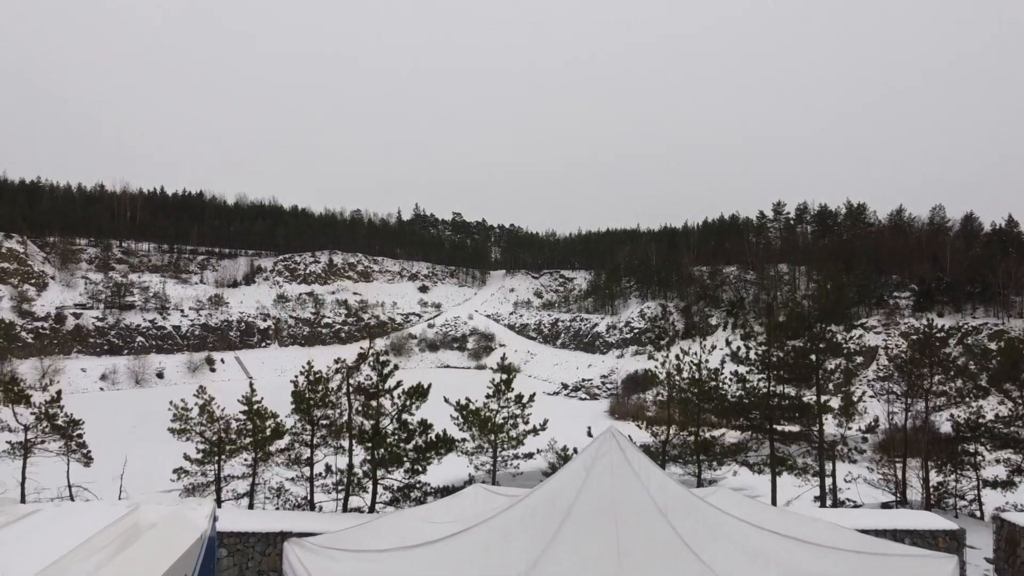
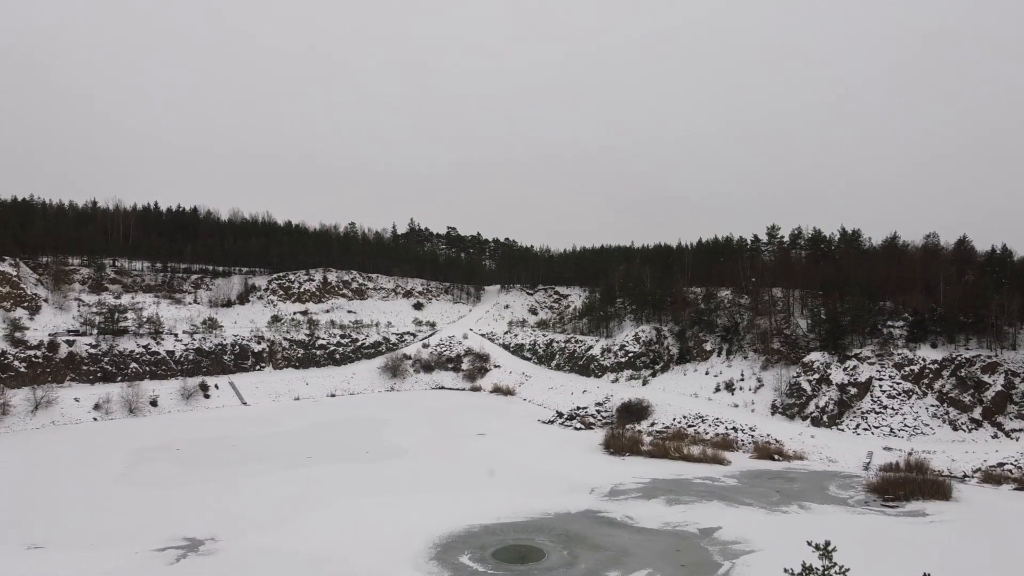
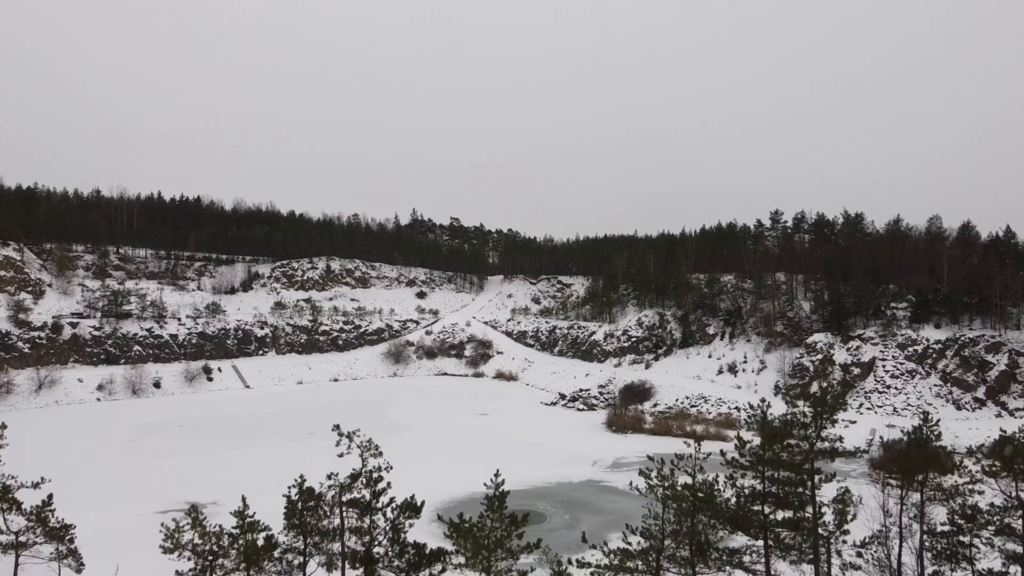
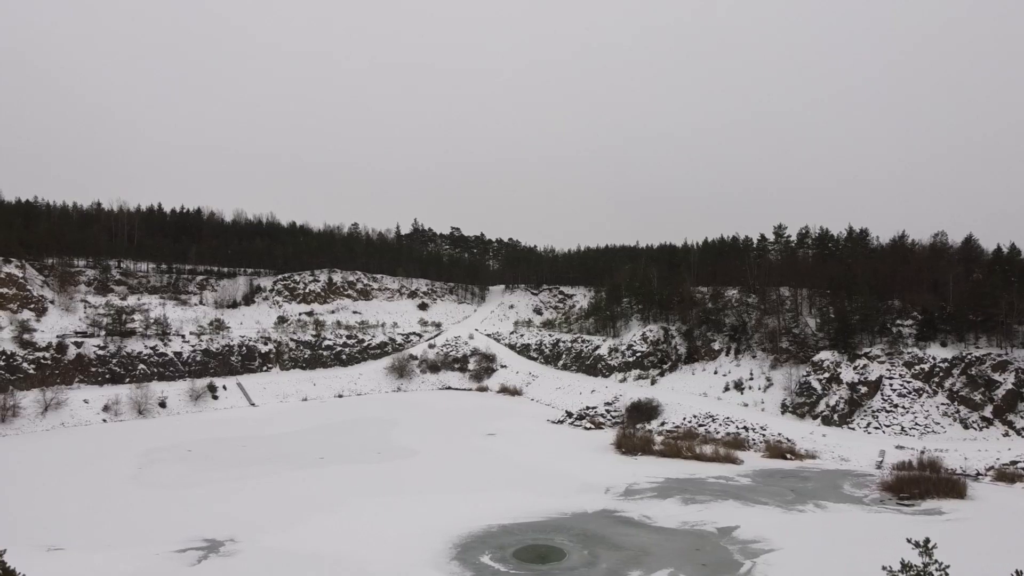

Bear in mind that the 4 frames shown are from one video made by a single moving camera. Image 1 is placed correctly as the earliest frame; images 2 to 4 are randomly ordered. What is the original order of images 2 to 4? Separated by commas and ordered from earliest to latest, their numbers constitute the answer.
3, 2, 4
